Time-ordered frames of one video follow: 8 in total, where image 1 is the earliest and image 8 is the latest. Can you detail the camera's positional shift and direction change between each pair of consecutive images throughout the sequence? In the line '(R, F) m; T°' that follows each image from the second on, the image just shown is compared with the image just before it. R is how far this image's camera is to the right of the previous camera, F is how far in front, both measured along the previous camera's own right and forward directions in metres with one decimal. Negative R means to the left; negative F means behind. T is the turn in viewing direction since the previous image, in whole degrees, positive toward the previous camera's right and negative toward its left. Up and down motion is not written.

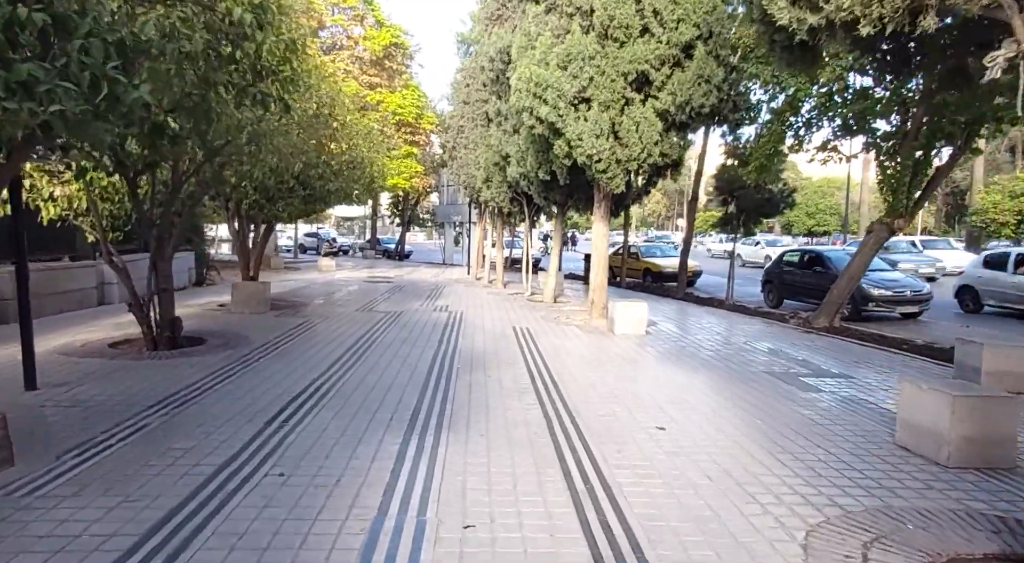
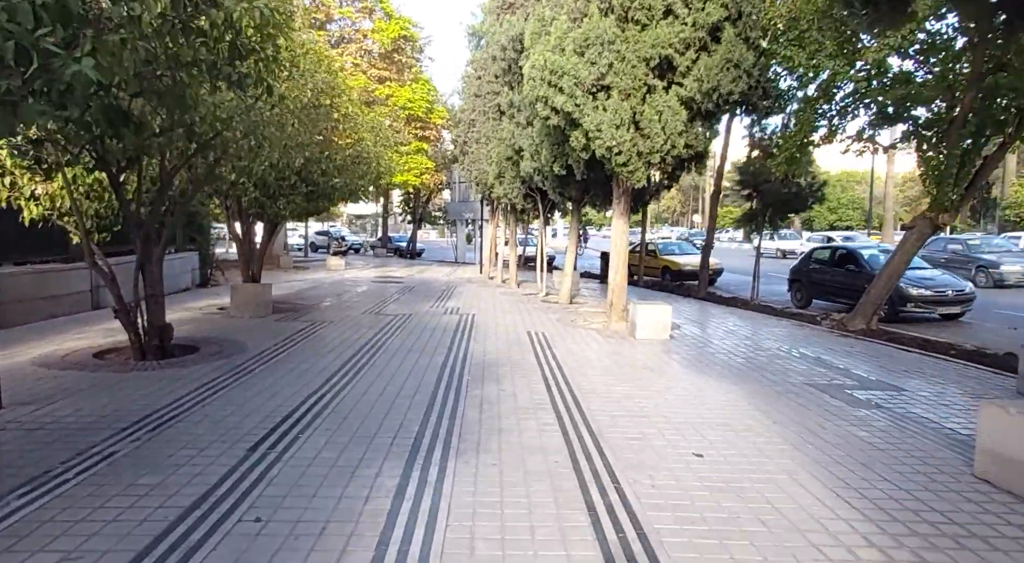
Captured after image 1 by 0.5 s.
(0.0, +0.7) m; -1°
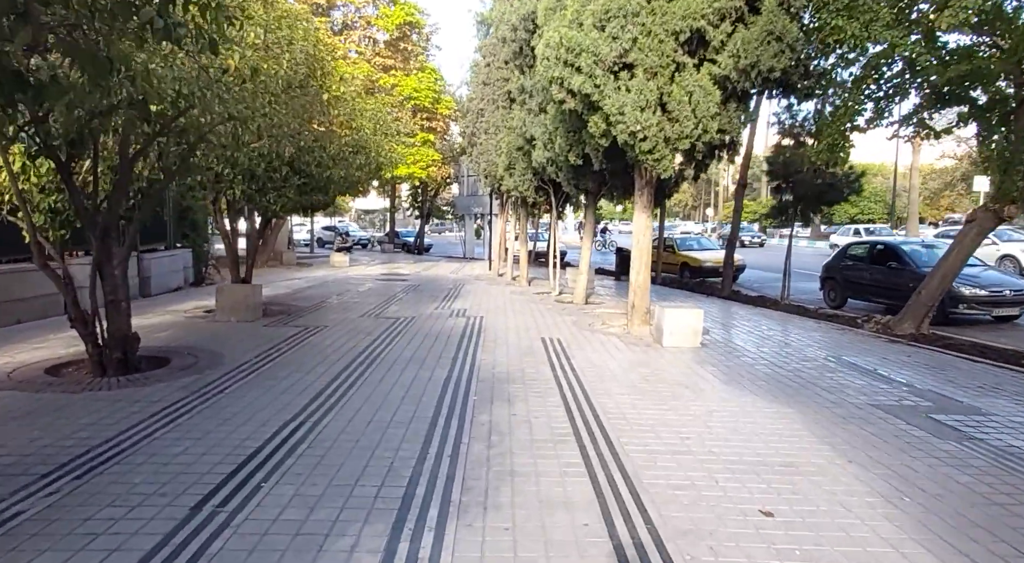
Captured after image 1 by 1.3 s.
(0.0, +1.1) m; -1°
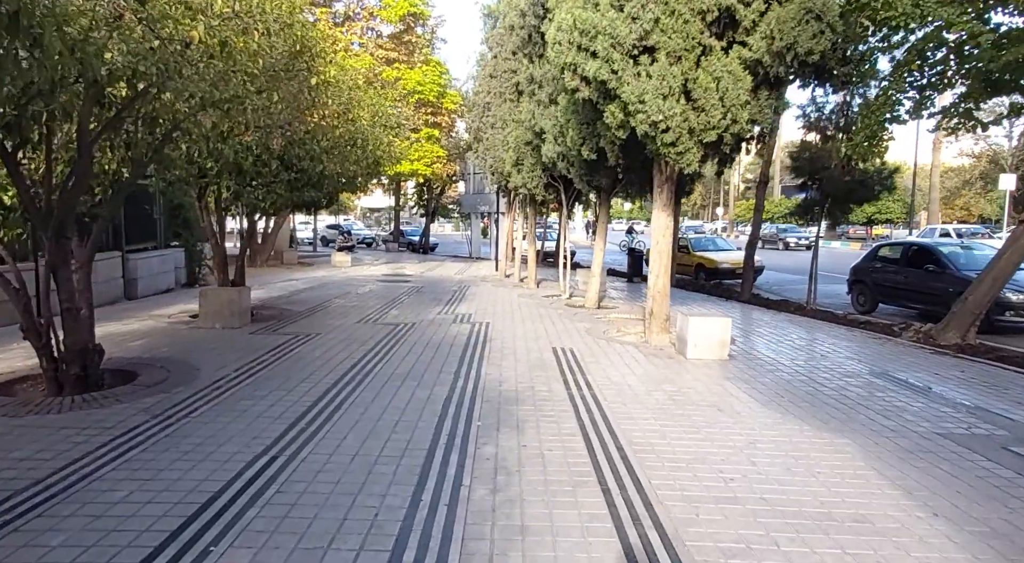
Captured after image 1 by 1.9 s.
(0.0, +0.9) m; -1°
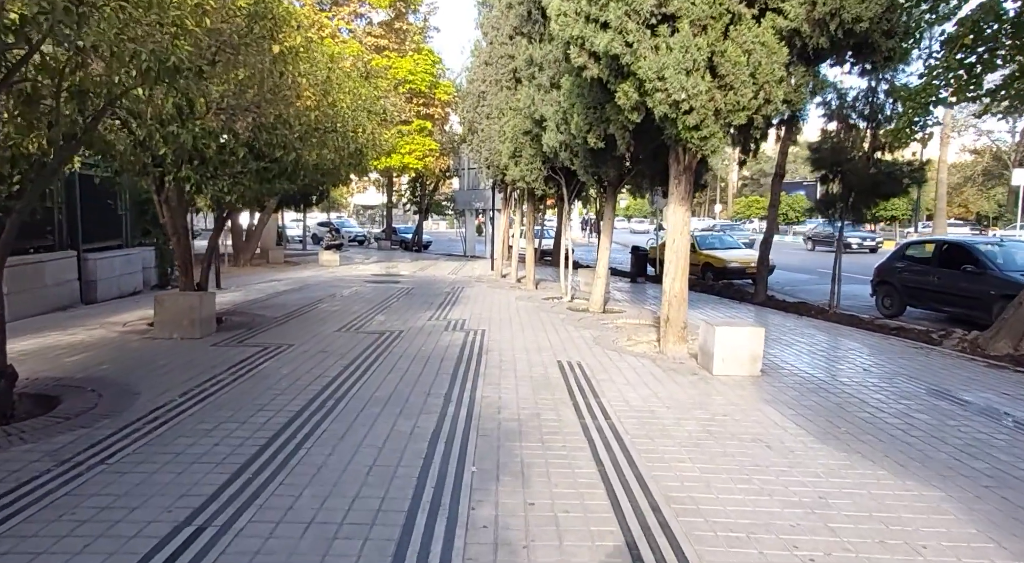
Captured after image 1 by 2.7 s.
(-0.1, +1.2) m; 0°
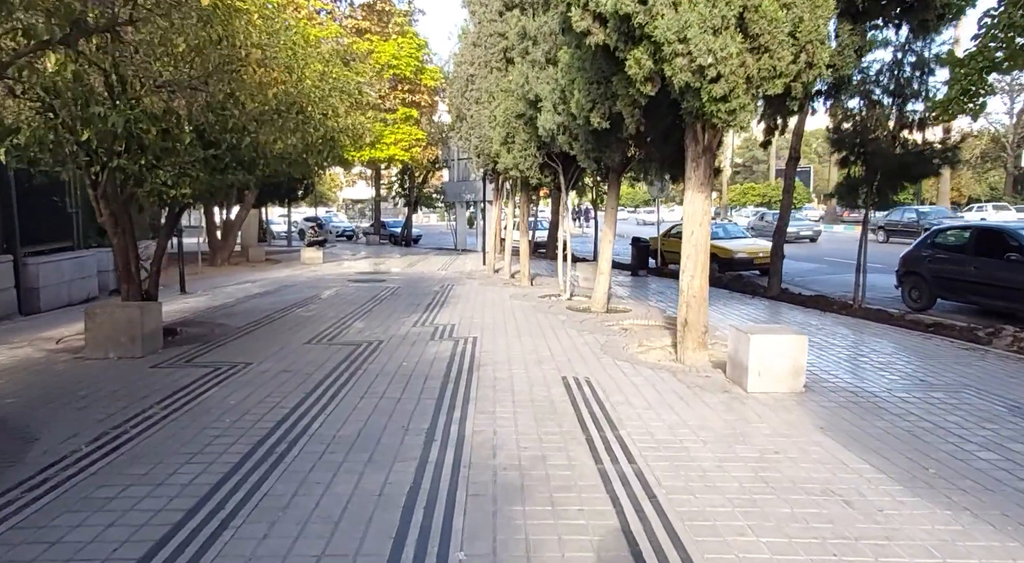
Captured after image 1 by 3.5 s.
(0.0, +1.3) m; +1°
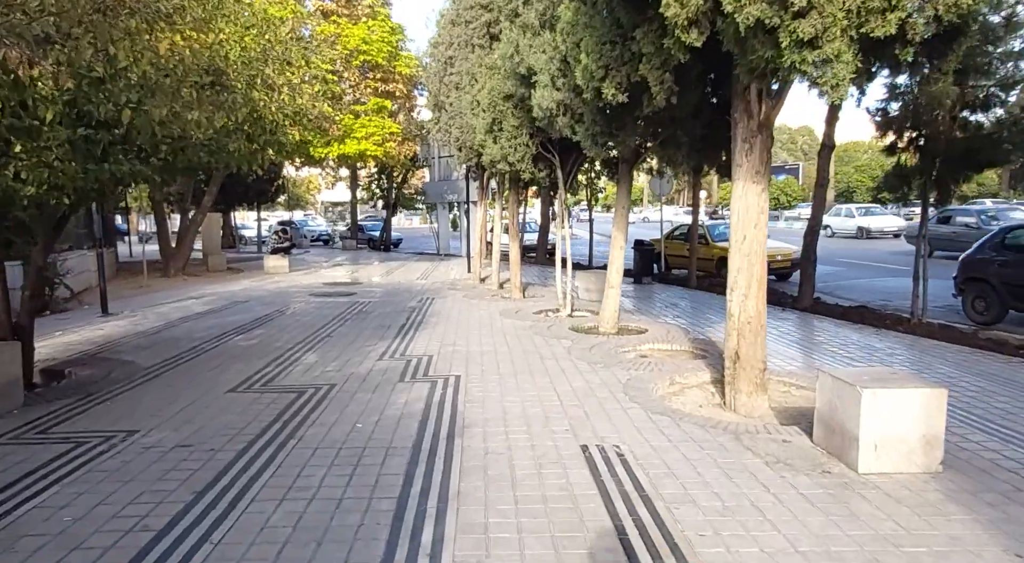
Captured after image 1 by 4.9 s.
(-0.1, +2.1) m; +1°
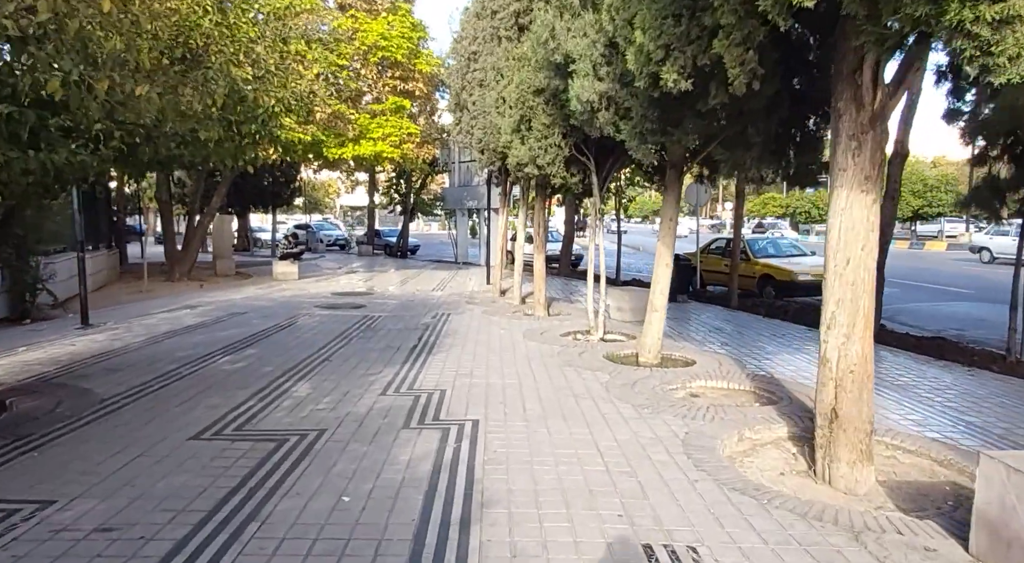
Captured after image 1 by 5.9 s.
(-0.1, +1.3) m; -2°
